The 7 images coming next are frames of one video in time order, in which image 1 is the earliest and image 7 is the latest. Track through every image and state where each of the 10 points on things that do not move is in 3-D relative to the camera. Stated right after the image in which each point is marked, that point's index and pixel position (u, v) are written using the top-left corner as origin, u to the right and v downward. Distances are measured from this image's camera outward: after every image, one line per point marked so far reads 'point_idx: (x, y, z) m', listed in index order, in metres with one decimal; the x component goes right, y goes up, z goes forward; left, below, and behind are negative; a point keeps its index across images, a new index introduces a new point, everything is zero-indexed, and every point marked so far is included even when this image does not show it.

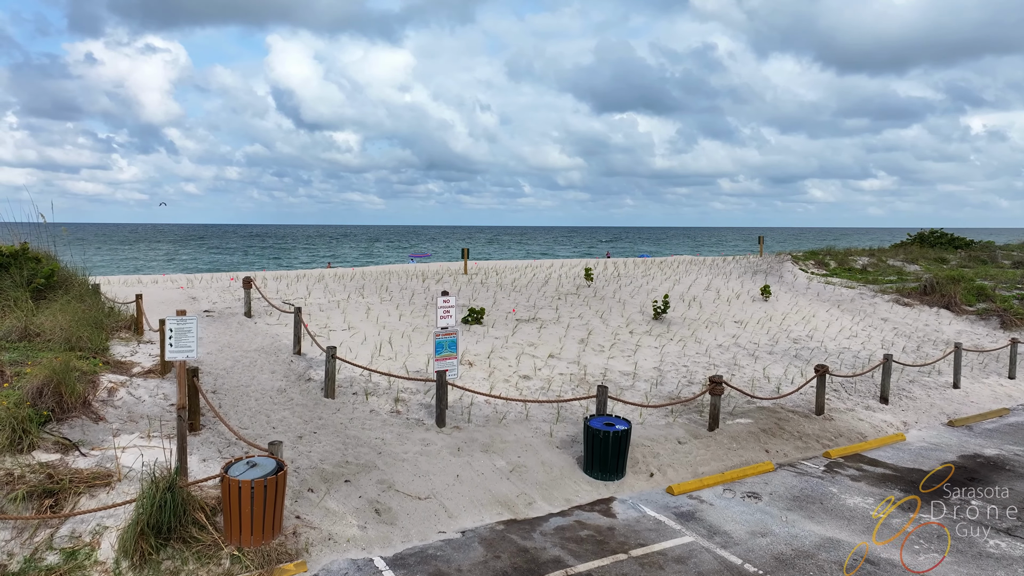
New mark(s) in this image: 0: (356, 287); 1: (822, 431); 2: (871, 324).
0: (-3.3, 0.0, +15.4) m
1: (+3.6, -1.7, +8.4) m
2: (+6.9, -0.7, +14.1) m
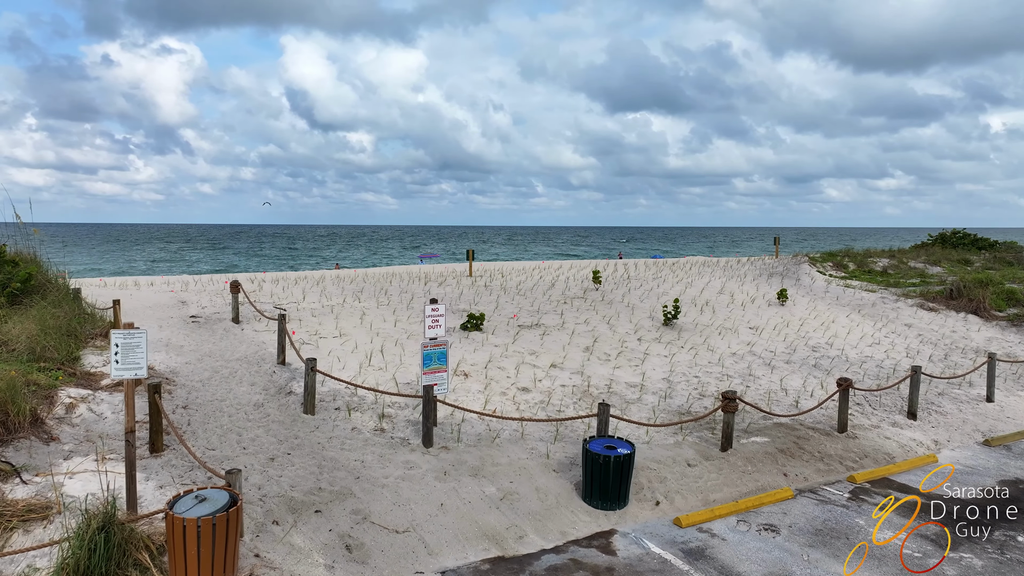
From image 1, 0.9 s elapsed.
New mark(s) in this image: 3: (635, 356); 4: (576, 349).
0: (-3.2, -0.1, +14.9) m
1: (+3.5, -1.7, +7.7) m
2: (+7.0, -0.8, +13.4) m
3: (+1.8, -1.0, +10.8) m
4: (+1.0, -0.9, +10.9) m
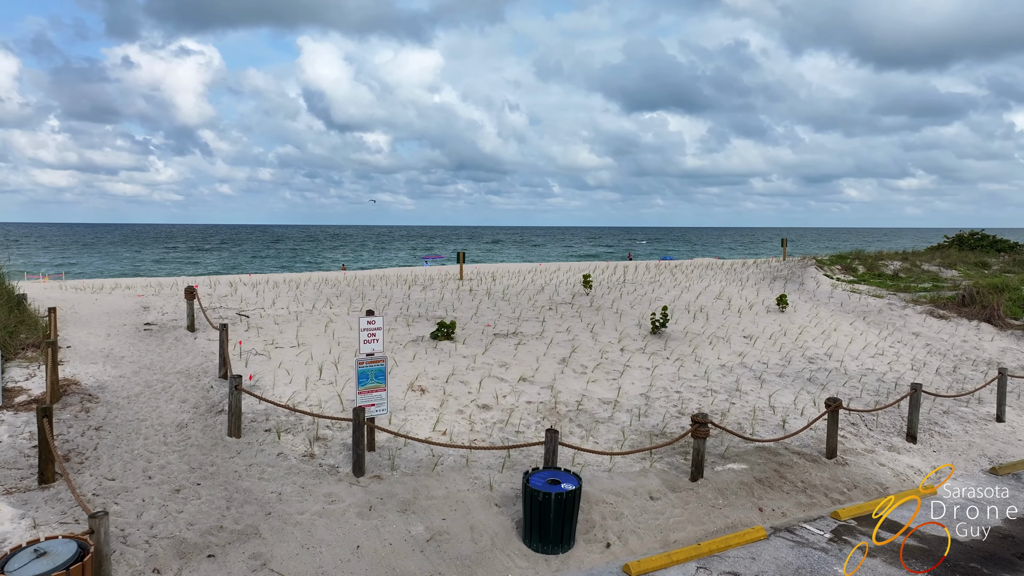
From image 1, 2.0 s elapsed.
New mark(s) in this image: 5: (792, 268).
0: (-3.5, -0.1, +14.2) m
1: (+3.0, -1.8, +6.9) m
2: (+6.6, -0.9, +12.5) m
3: (+1.4, -1.1, +10.0) m
4: (+0.5, -1.0, +10.1) m
5: (+7.5, +0.5, +19.5) m
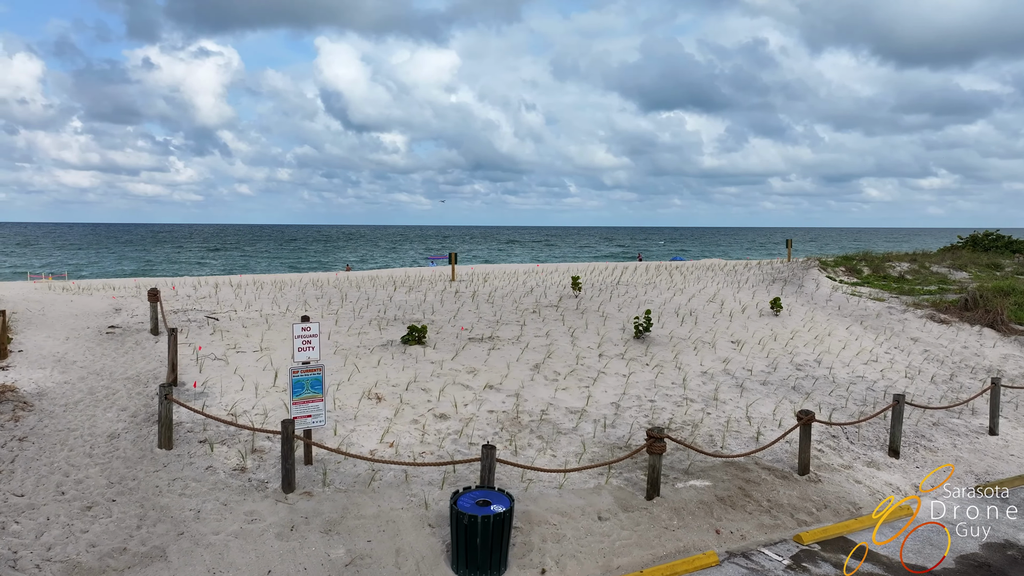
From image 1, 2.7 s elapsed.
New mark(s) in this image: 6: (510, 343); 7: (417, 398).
0: (-3.8, -0.2, +13.9) m
1: (+2.6, -1.9, +6.5) m
2: (+6.3, -1.0, +11.9) m
3: (+1.0, -1.1, +9.6) m
4: (+0.2, -1.0, +9.7) m
5: (+7.3, +0.5, +18.9) m
6: (0.0, -0.8, +10.7) m
7: (-1.1, -1.2, +8.2) m
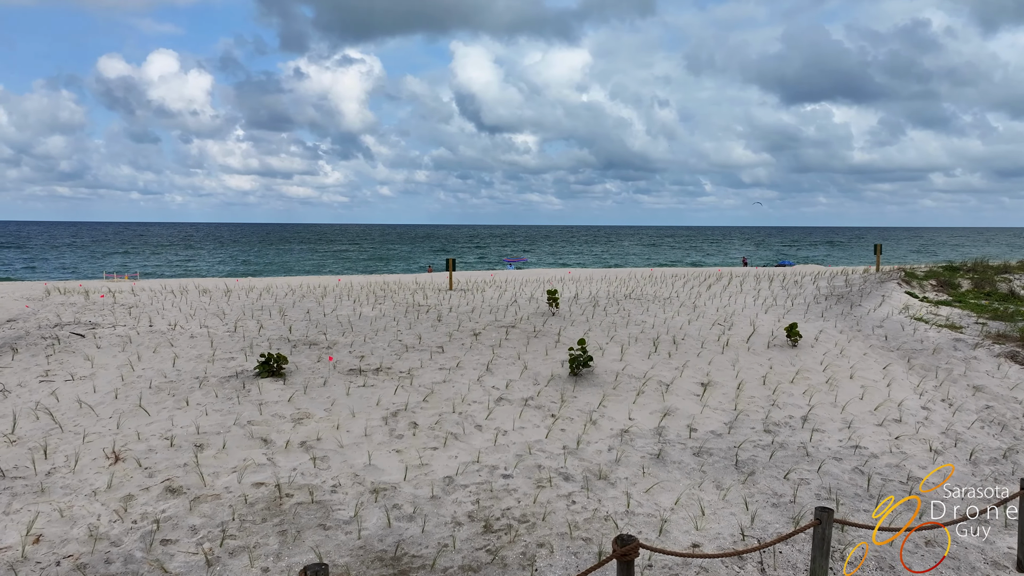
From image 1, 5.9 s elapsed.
0: (-4.5, -0.4, +12.3) m
1: (+0.4, -2.1, +3.8) m
2: (+5.0, -1.3, +8.5) m
3: (-0.6, -1.4, +7.2) m
4: (-1.4, -1.3, +7.5) m
5: (+7.3, +0.1, +15.2) m
6: (-1.4, -1.1, +8.5) m
7: (-2.9, -1.4, +6.2) m
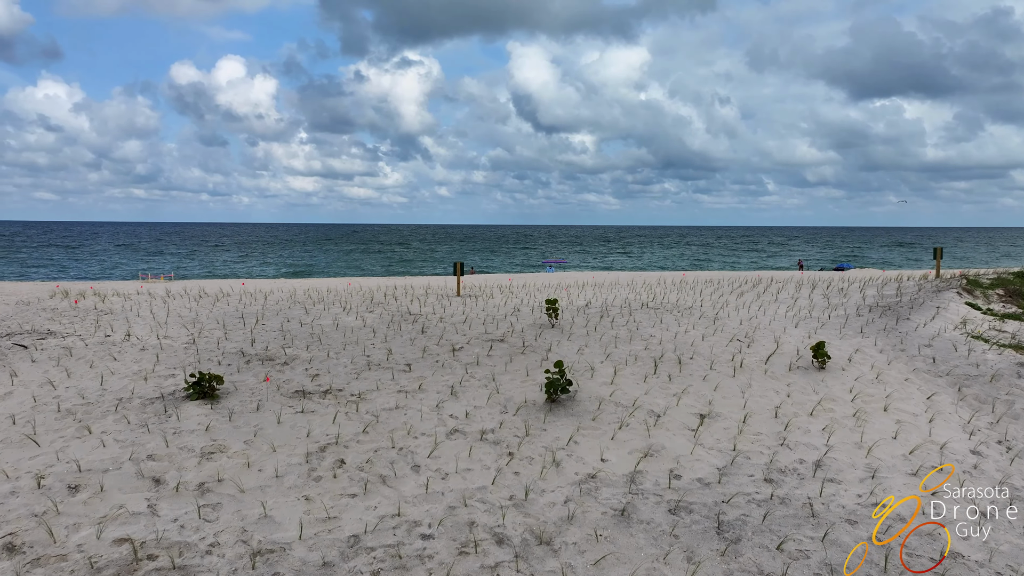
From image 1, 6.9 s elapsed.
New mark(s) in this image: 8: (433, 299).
0: (-4.6, -0.5, +11.5) m
1: (-0.4, -2.3, +2.6) m
2: (+4.6, -1.4, +7.0) m
3: (-1.1, -1.5, +6.1) m
4: (-1.9, -1.4, +6.4) m
5: (+7.5, -0.1, +13.4) m
6: (-1.8, -1.2, +7.4) m
7: (-3.4, -1.6, +5.2) m
8: (-1.5, -0.2, +14.2) m
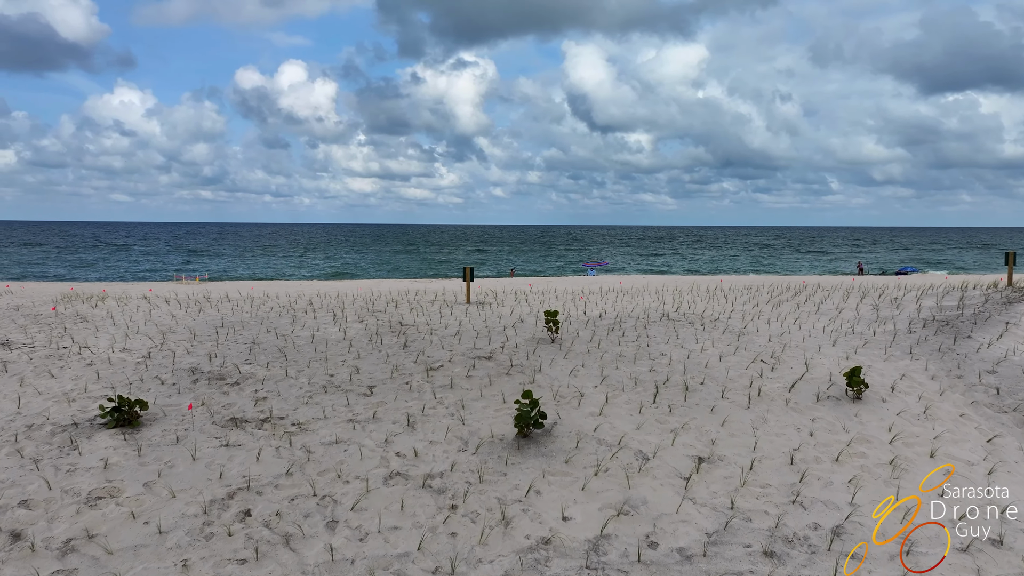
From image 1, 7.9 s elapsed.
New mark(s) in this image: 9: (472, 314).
0: (-4.6, -0.6, +10.7) m
1: (-1.1, -2.4, +1.5) m
2: (+4.2, -1.6, +5.5) m
3: (-1.5, -1.6, +5.0) m
4: (-2.3, -1.5, +5.4) m
5: (+7.6, -0.2, +11.7) m
6: (-2.1, -1.3, +6.4) m
7: (-3.9, -1.7, +4.4) m
8: (-1.3, -0.3, +13.2) m
9: (-0.6, -0.4, +12.2) m
